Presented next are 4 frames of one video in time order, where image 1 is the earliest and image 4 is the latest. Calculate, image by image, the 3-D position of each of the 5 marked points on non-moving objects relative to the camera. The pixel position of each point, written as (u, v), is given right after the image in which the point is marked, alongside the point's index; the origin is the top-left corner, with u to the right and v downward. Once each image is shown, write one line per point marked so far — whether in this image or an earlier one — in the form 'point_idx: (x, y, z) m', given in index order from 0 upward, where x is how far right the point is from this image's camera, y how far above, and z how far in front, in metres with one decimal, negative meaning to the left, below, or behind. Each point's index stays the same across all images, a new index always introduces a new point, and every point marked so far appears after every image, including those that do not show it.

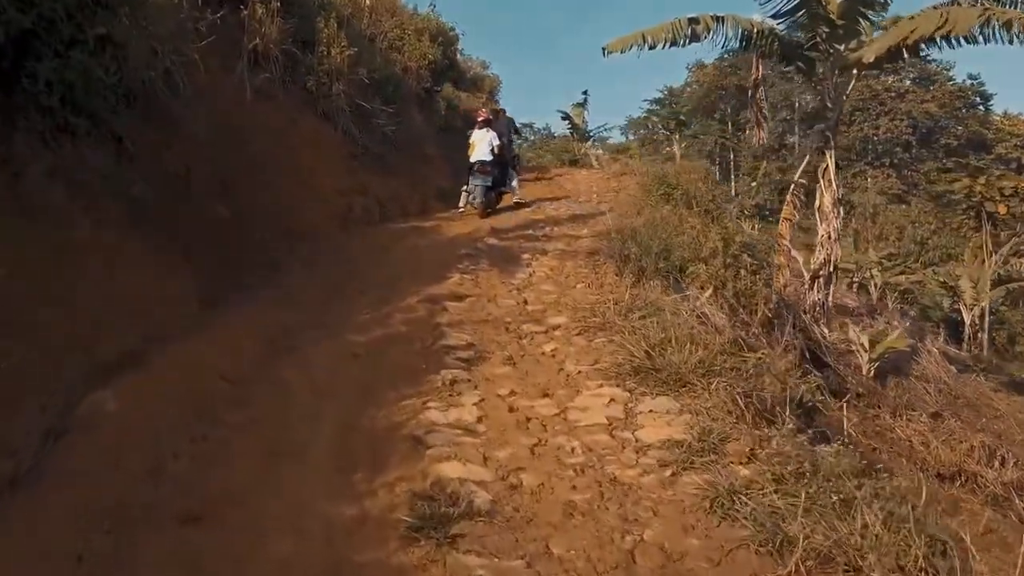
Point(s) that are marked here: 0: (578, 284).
0: (+0.6, 0.0, +6.6) m
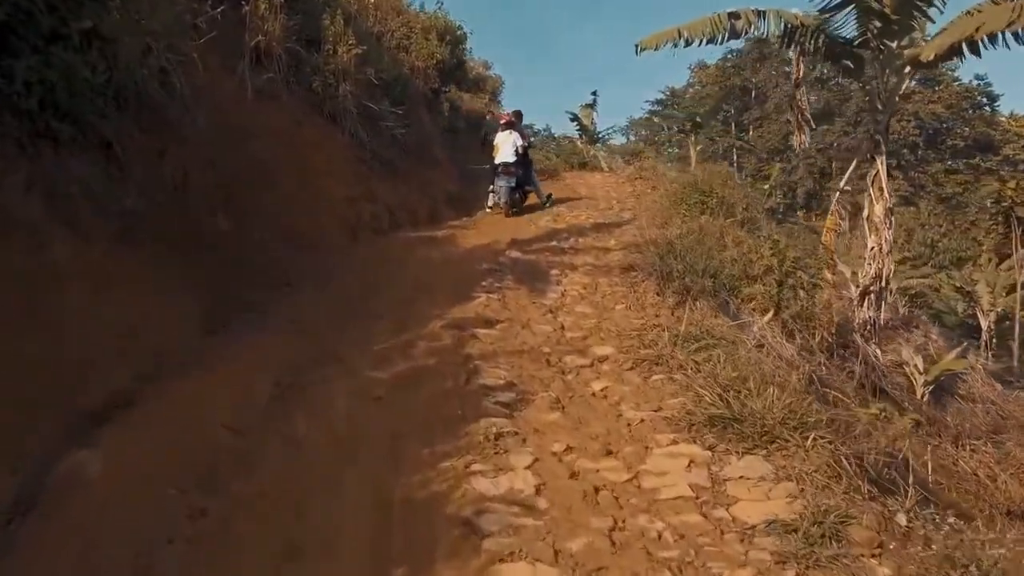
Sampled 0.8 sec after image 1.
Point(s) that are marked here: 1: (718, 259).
0: (+0.9, -0.1, +6.0) m
1: (+1.9, +0.3, +6.5) m
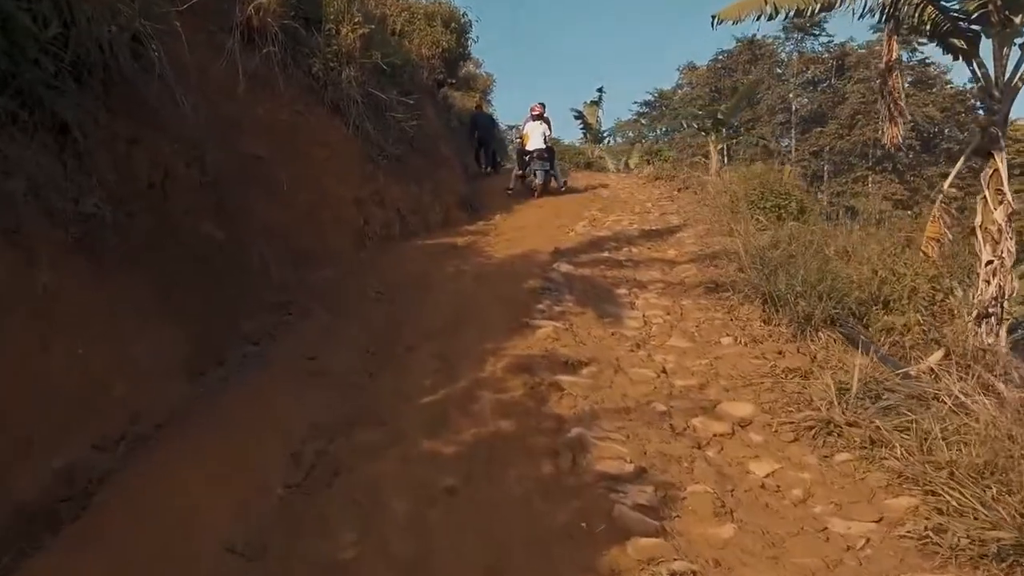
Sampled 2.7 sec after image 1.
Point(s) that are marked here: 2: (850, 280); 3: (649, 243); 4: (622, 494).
0: (+1.4, -0.3, +4.7) m
1: (+2.3, +0.1, +5.2) m
2: (+2.5, +0.1, +5.3) m
3: (+1.5, +0.5, +7.7) m
4: (+0.4, -0.8, +2.8) m
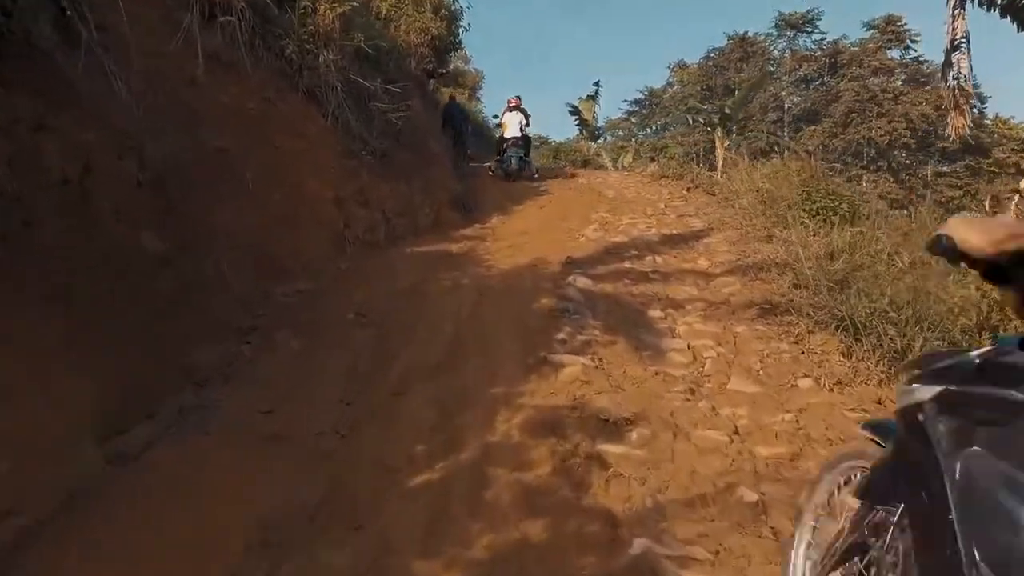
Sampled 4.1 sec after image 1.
0: (+1.5, -0.5, +3.7) m
1: (+2.4, -0.1, +4.2) m
2: (+2.6, -0.1, +4.3) m
3: (+1.5, +0.4, +6.6) m
4: (+0.5, -0.9, +1.8) m
